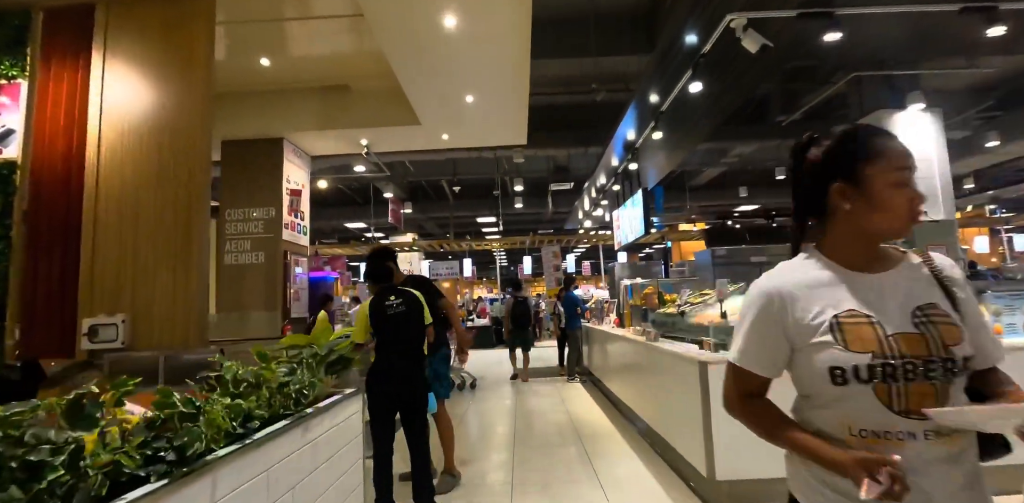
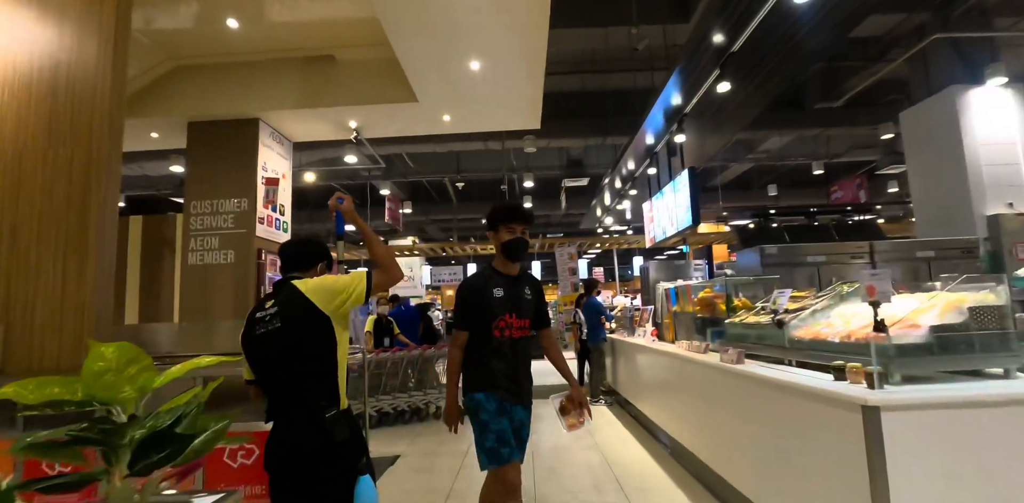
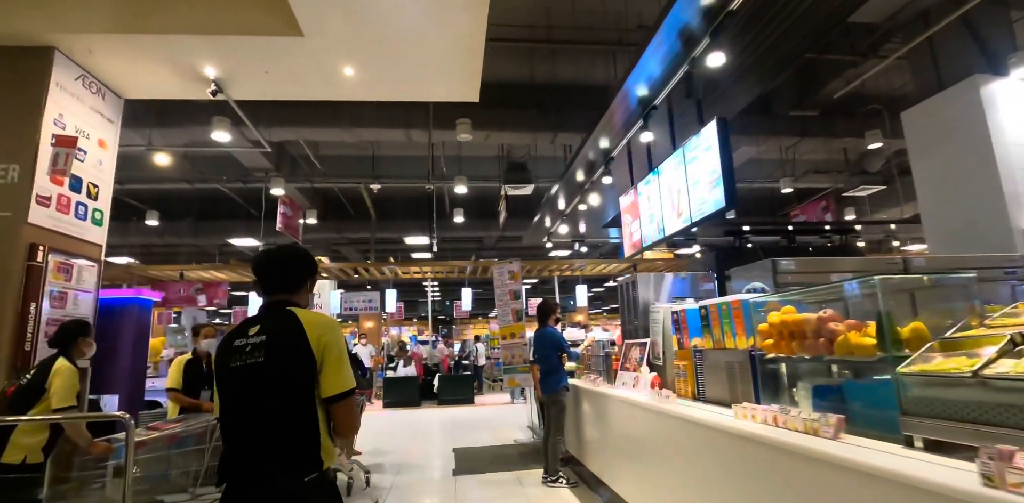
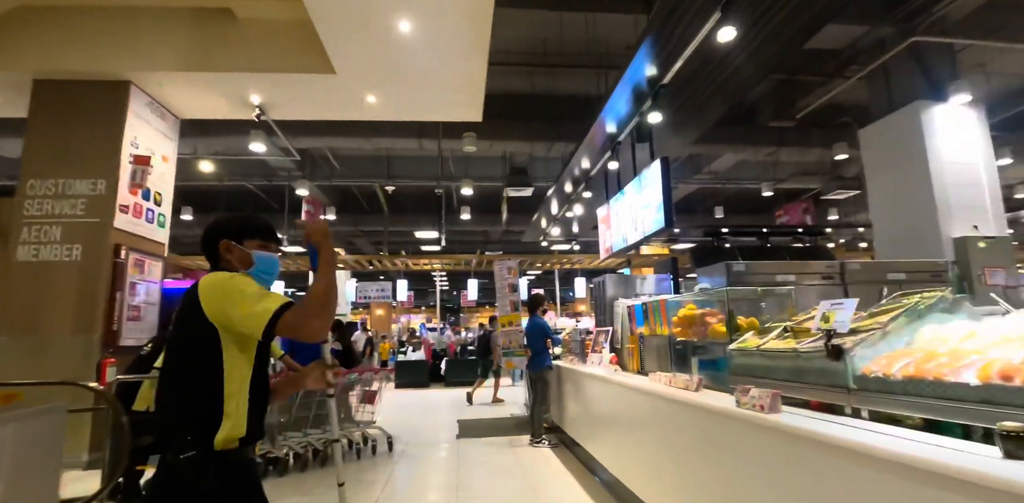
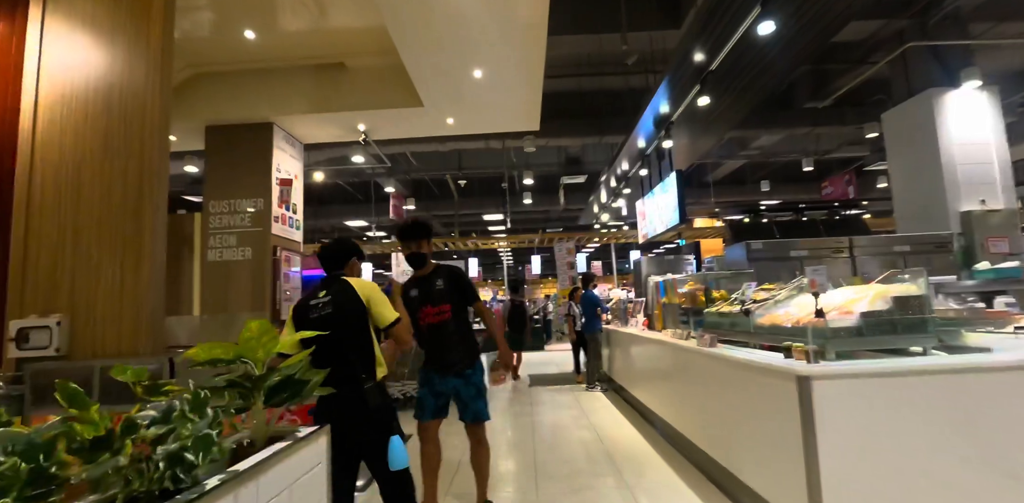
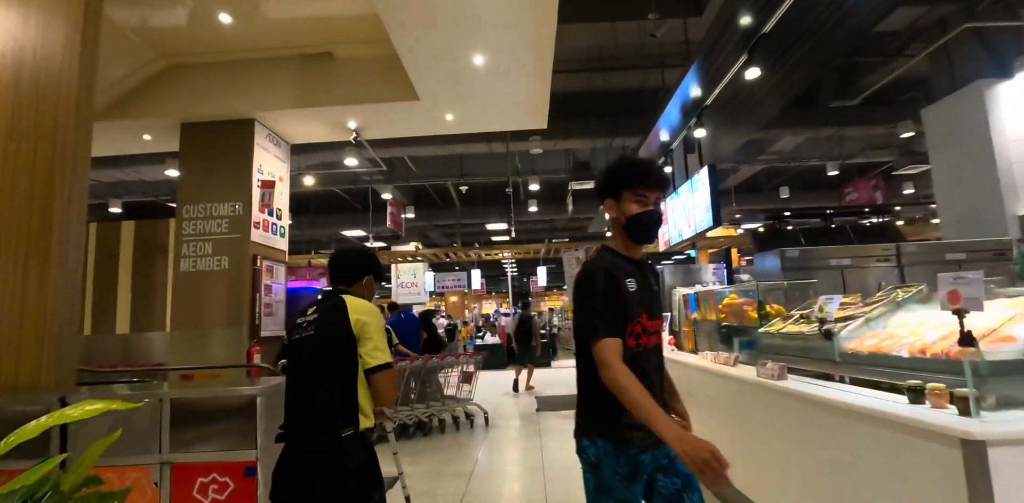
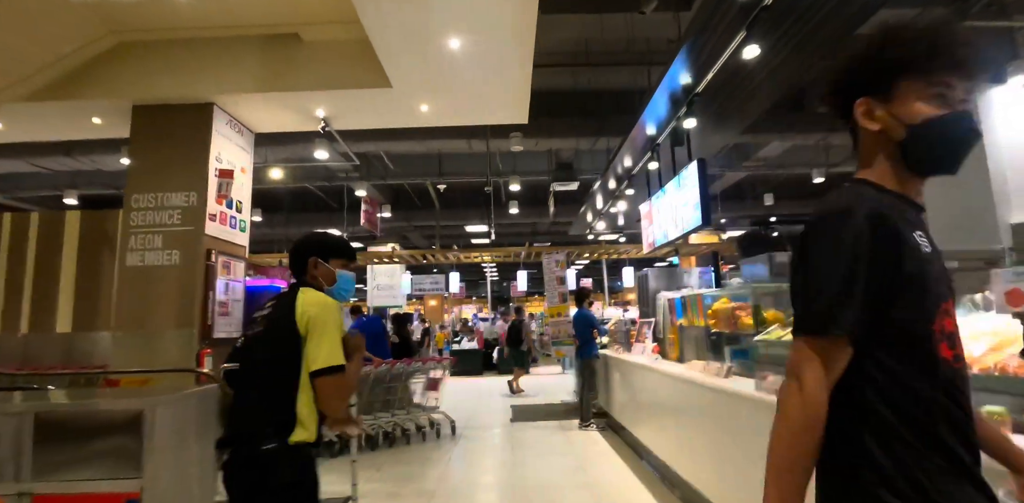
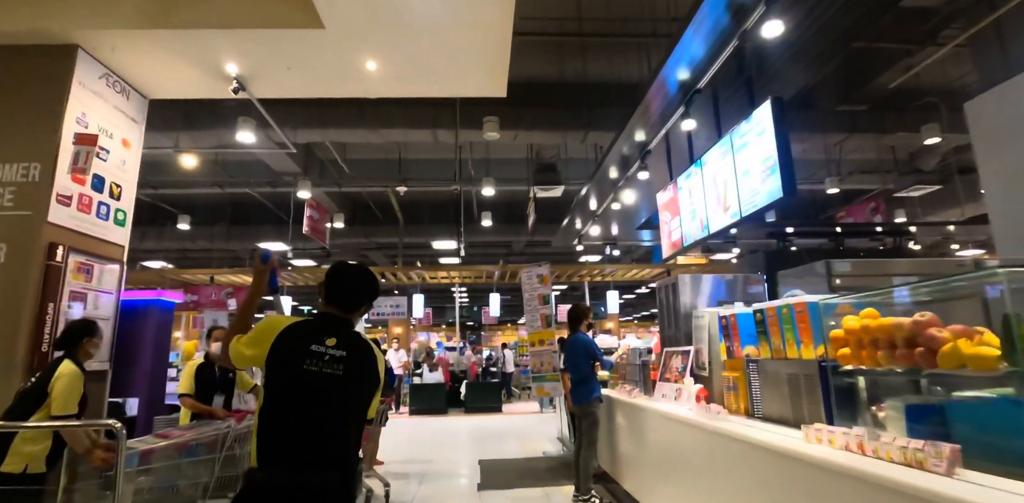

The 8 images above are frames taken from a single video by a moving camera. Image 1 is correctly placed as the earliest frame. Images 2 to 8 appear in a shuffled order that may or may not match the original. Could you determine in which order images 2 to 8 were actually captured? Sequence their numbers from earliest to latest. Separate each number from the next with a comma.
5, 2, 6, 7, 4, 3, 8
